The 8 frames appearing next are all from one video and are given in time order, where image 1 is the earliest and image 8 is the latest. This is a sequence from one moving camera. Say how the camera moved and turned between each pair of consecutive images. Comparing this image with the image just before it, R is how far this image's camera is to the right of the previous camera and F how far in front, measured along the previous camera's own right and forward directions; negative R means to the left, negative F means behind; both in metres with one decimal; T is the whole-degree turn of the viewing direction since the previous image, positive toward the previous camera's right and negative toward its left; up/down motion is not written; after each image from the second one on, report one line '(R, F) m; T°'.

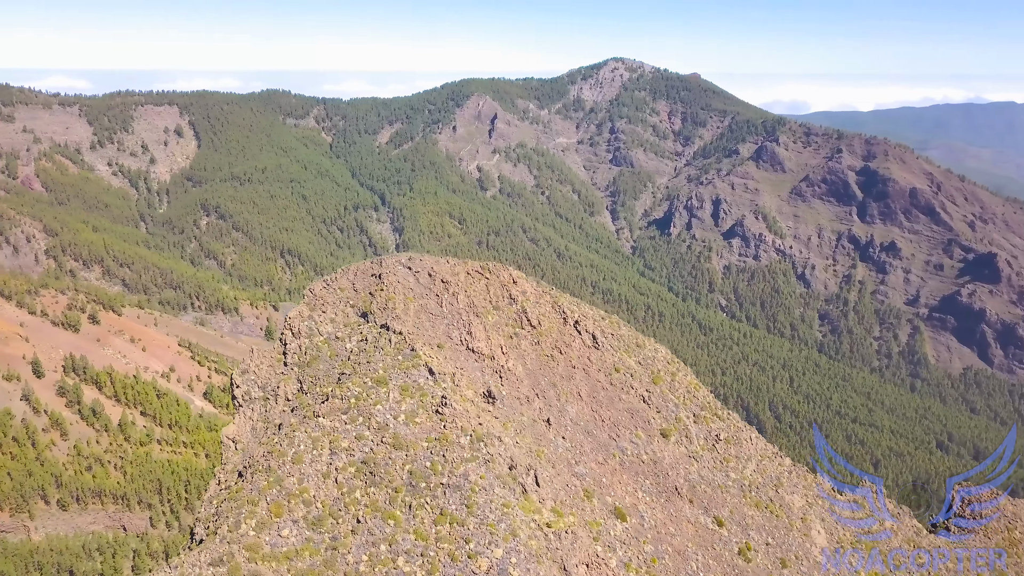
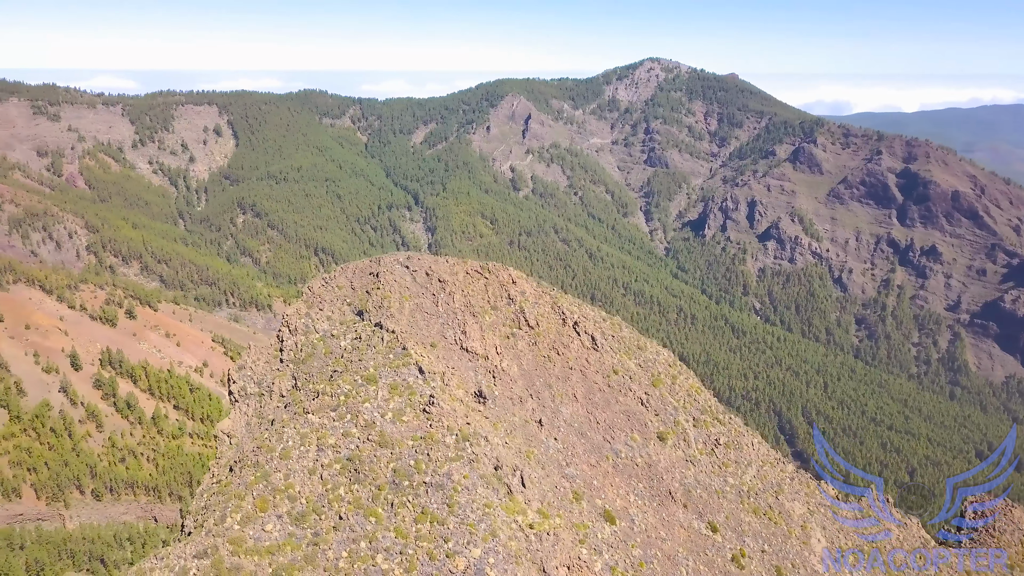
(+1.0, 0.0) m; -2°
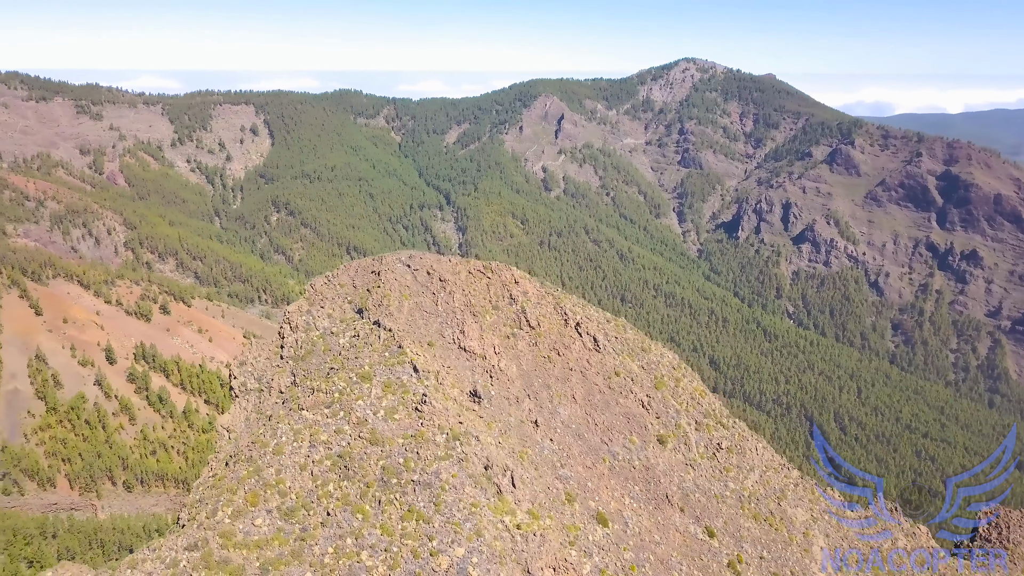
(+0.9, 0.0) m; -2°
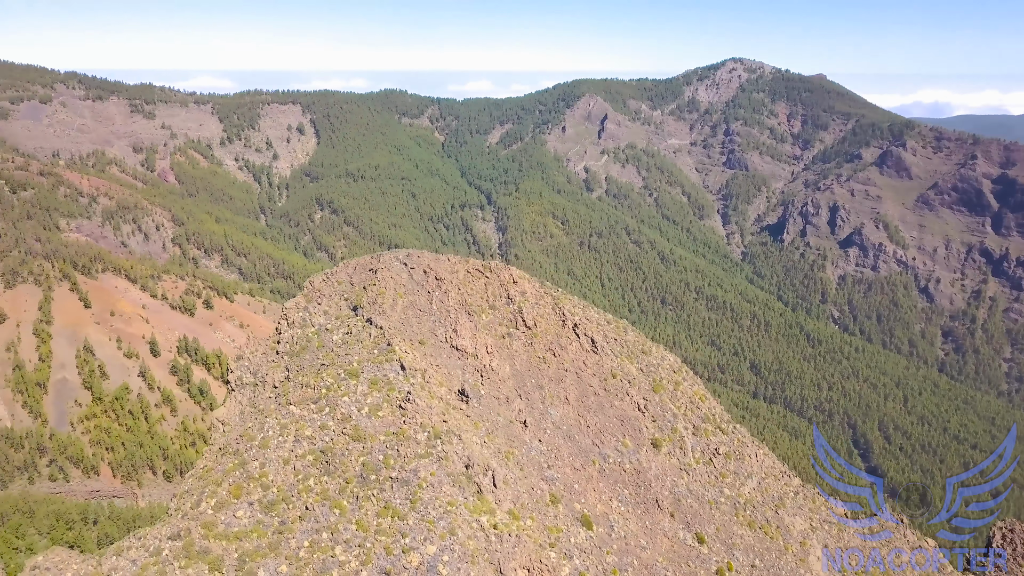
(+1.3, +0.1) m; -3°
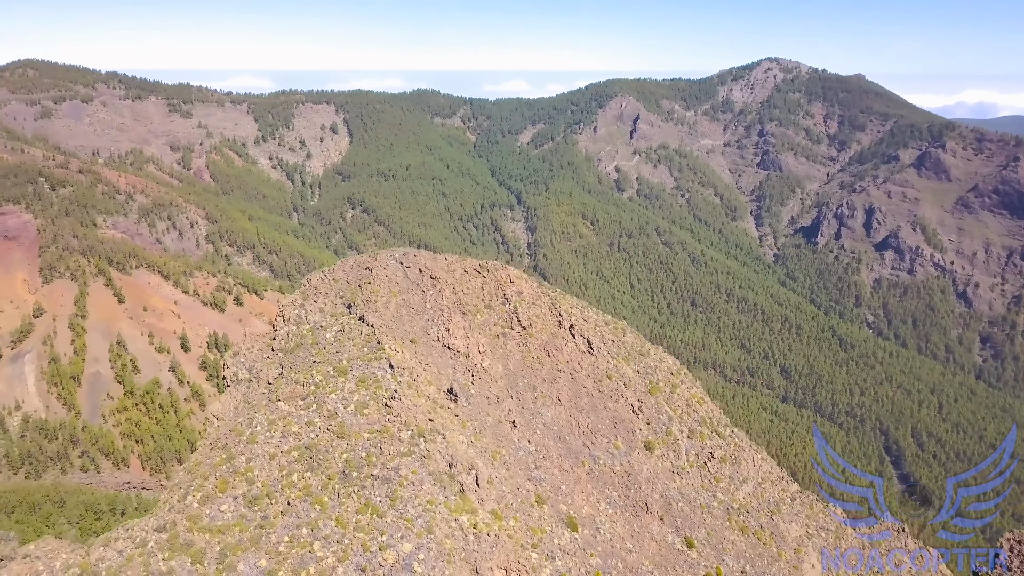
(+1.1, 0.0) m; -2°
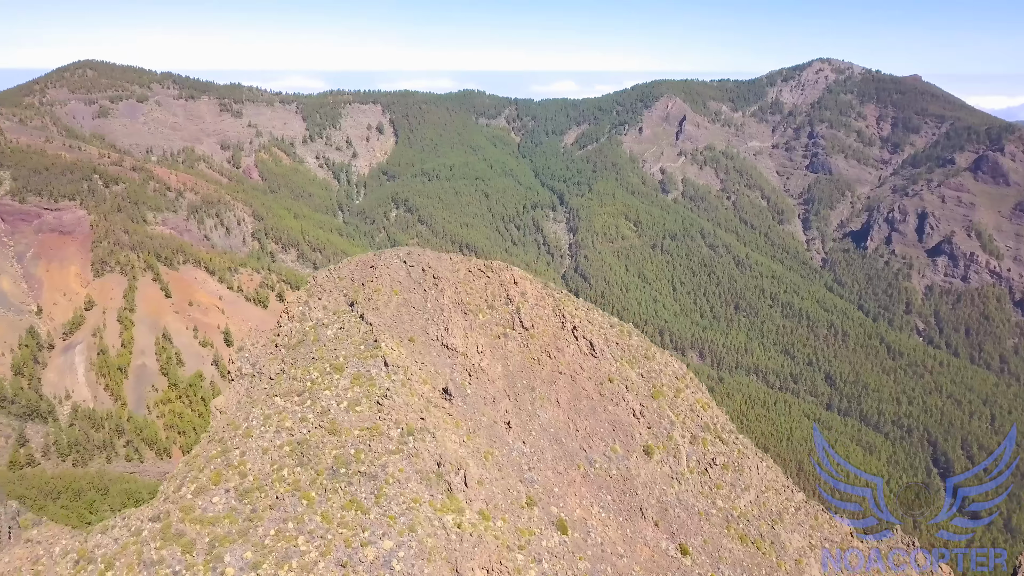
(+1.2, +0.1) m; -3°
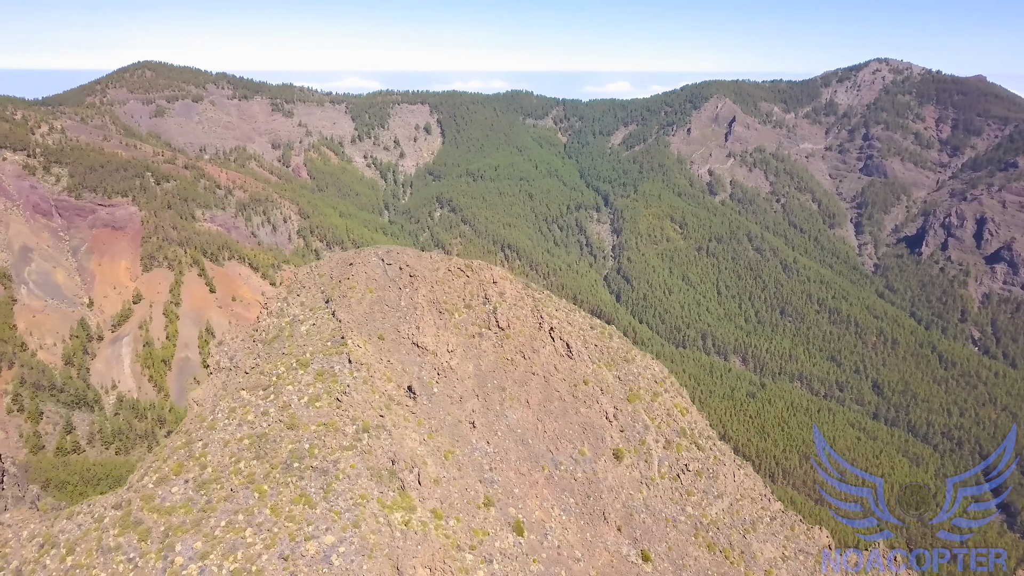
(+2.1, +0.1) m; -4°
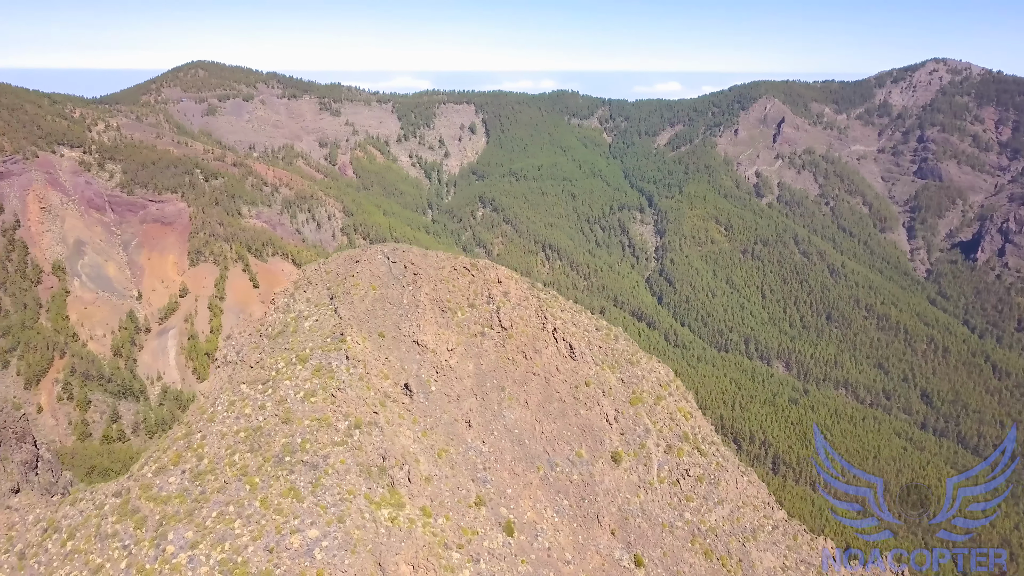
(+1.2, +0.1) m; -3°
